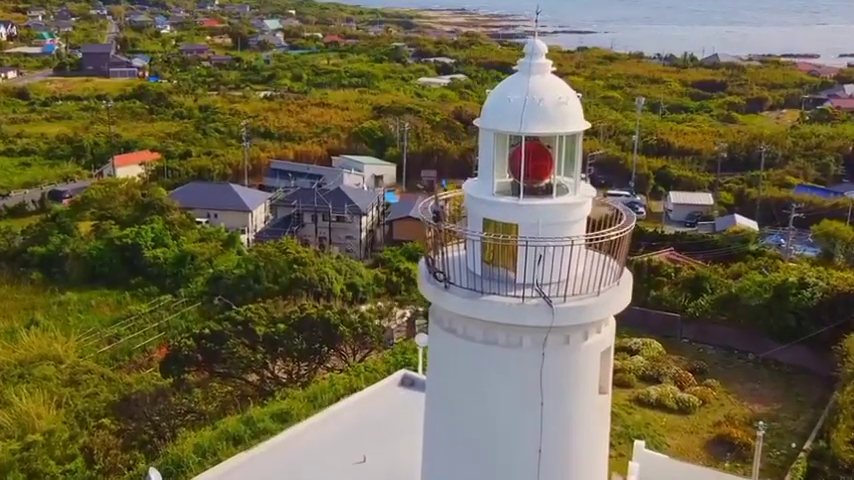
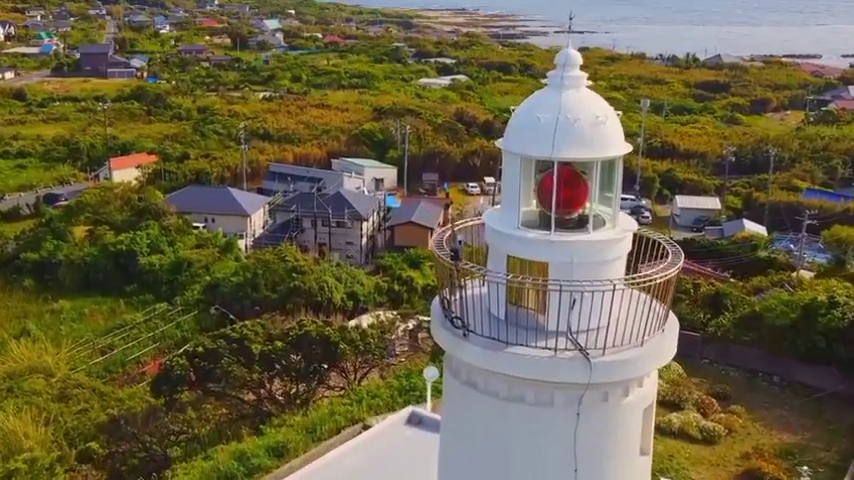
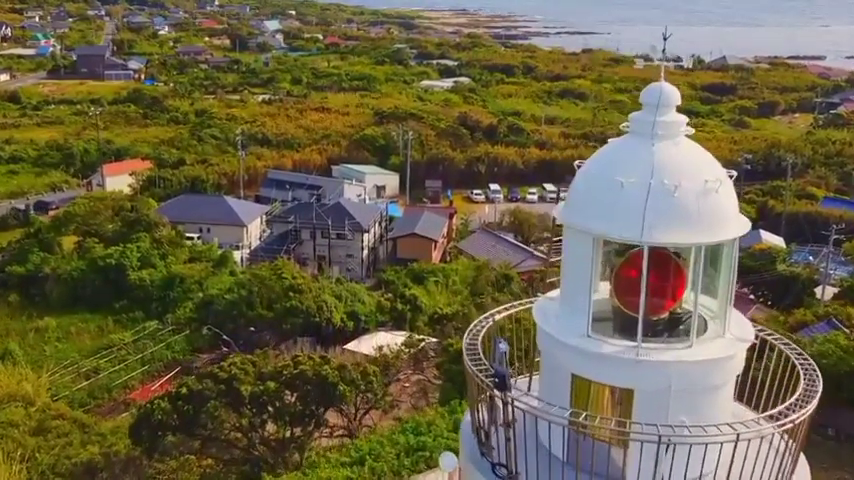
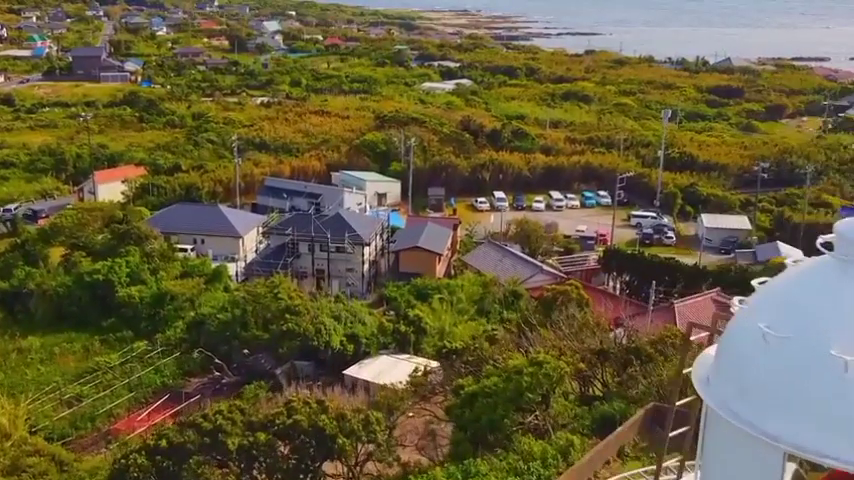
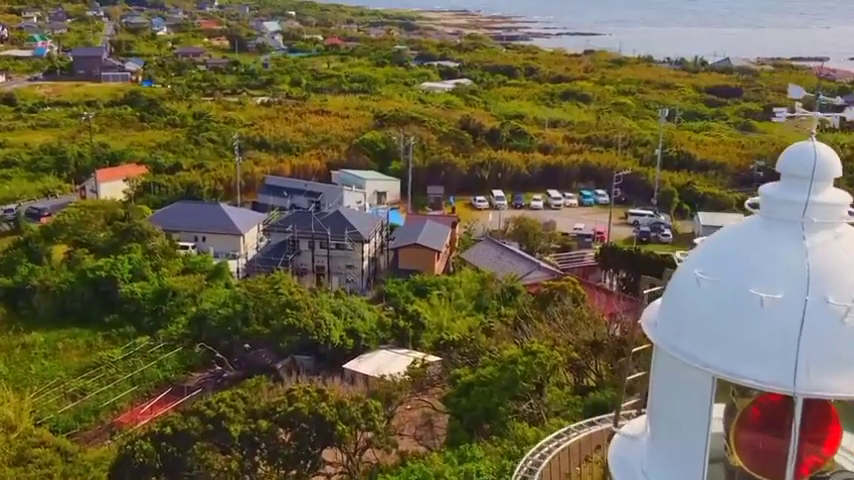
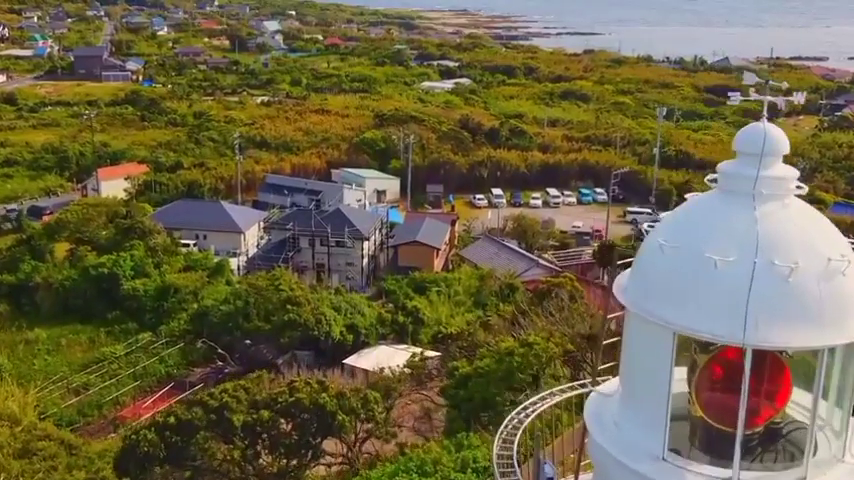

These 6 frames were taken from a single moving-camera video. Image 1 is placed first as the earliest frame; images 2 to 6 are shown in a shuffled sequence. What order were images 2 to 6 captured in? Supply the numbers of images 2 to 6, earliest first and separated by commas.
2, 3, 6, 5, 4
